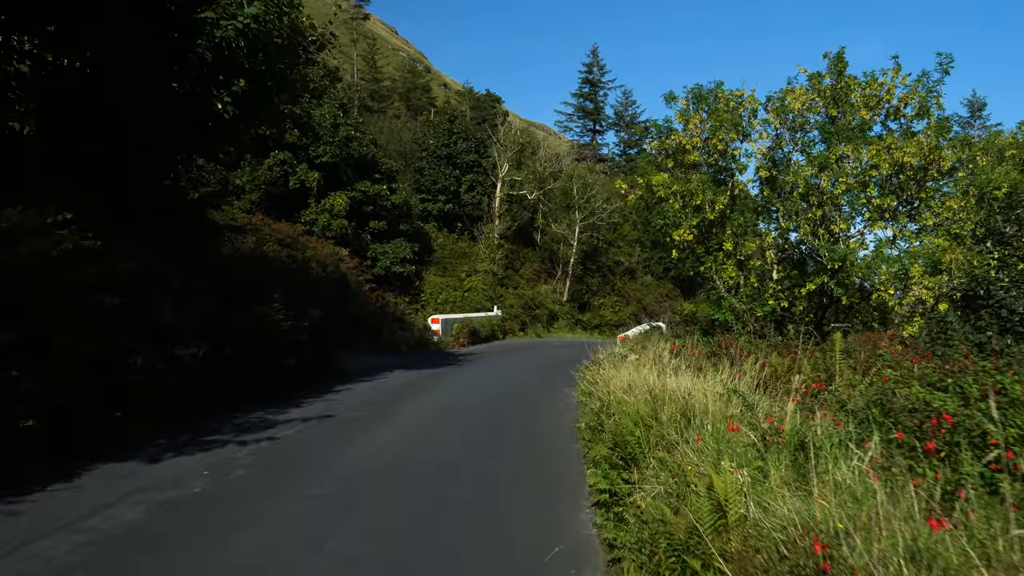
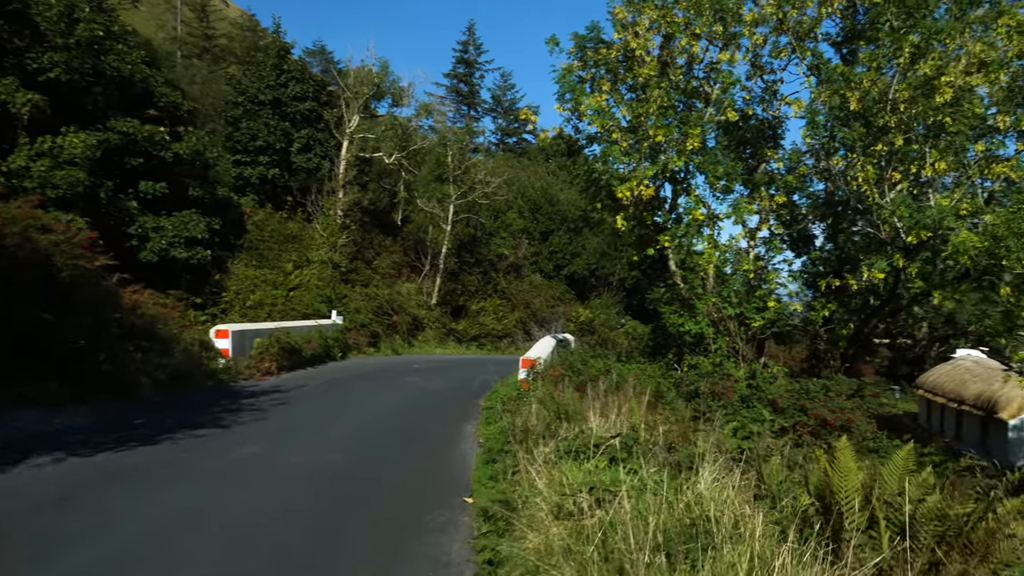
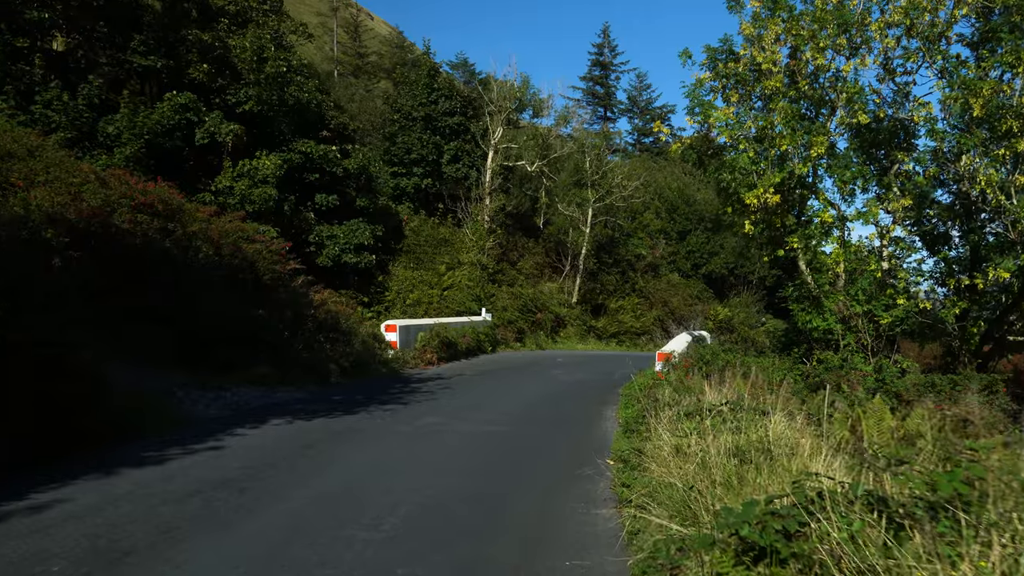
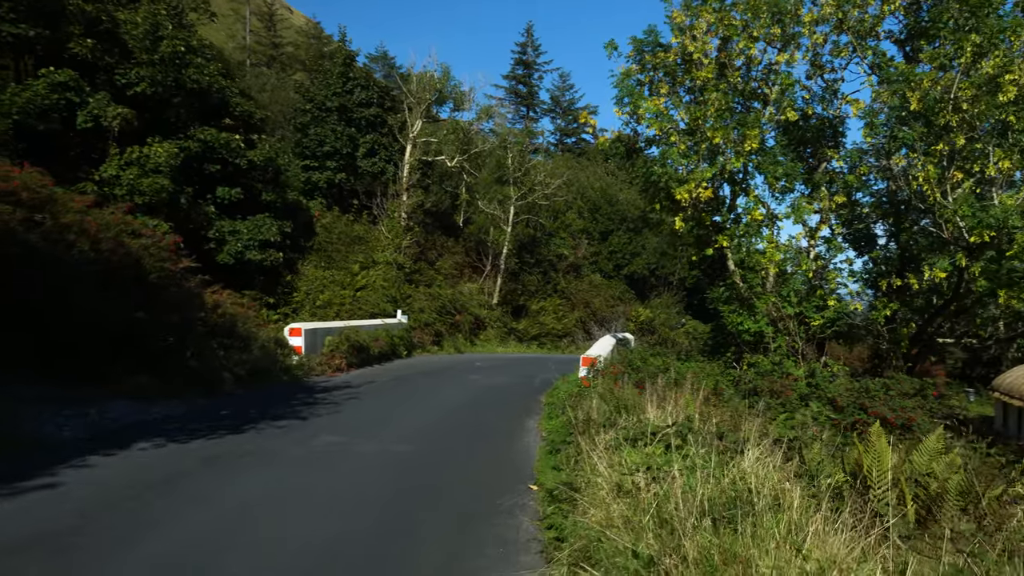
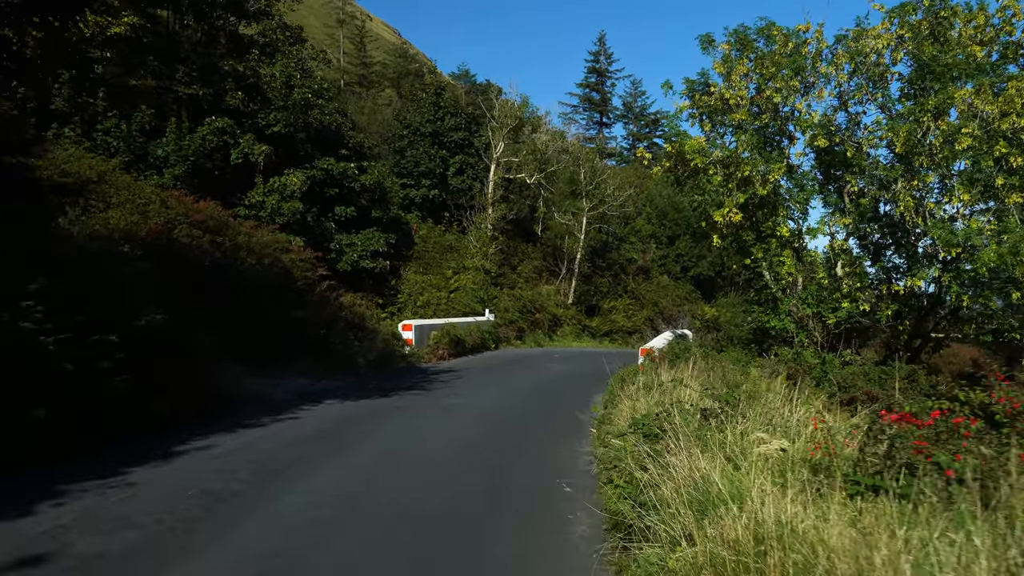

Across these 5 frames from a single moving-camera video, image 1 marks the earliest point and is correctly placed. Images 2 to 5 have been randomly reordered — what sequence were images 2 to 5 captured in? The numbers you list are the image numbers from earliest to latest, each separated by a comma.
5, 3, 4, 2
